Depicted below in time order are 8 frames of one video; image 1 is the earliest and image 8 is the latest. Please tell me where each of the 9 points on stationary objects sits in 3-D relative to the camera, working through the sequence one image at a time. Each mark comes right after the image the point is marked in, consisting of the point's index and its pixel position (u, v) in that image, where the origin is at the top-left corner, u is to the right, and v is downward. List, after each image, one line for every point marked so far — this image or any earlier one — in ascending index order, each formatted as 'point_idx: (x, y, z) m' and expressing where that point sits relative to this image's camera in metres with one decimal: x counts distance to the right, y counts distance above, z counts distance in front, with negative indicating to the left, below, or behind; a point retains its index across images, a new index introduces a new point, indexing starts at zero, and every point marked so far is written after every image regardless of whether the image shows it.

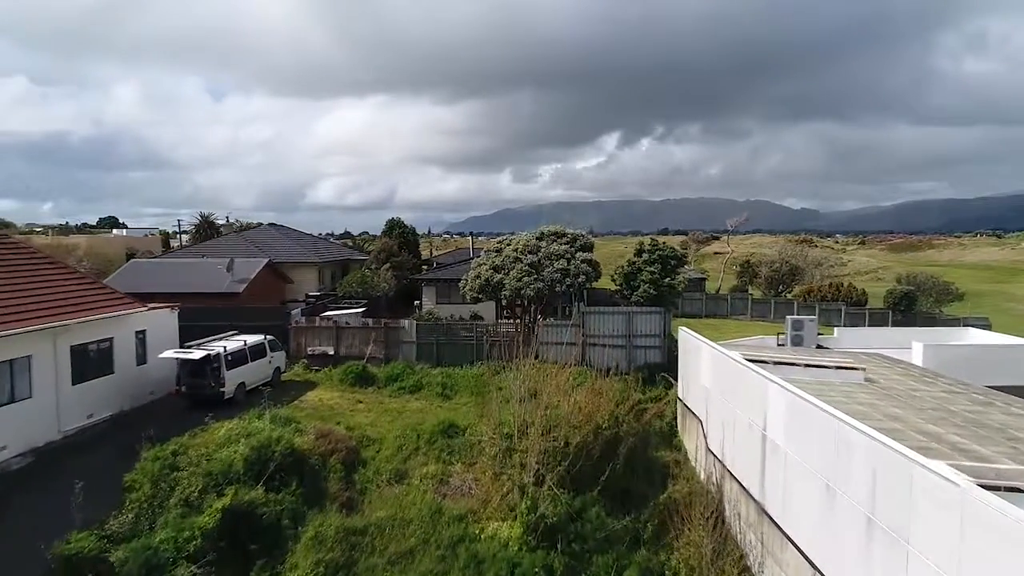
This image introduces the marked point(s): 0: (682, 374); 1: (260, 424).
0: (+4.9, -2.4, +19.8) m
1: (-5.6, -3.0, +15.3) m
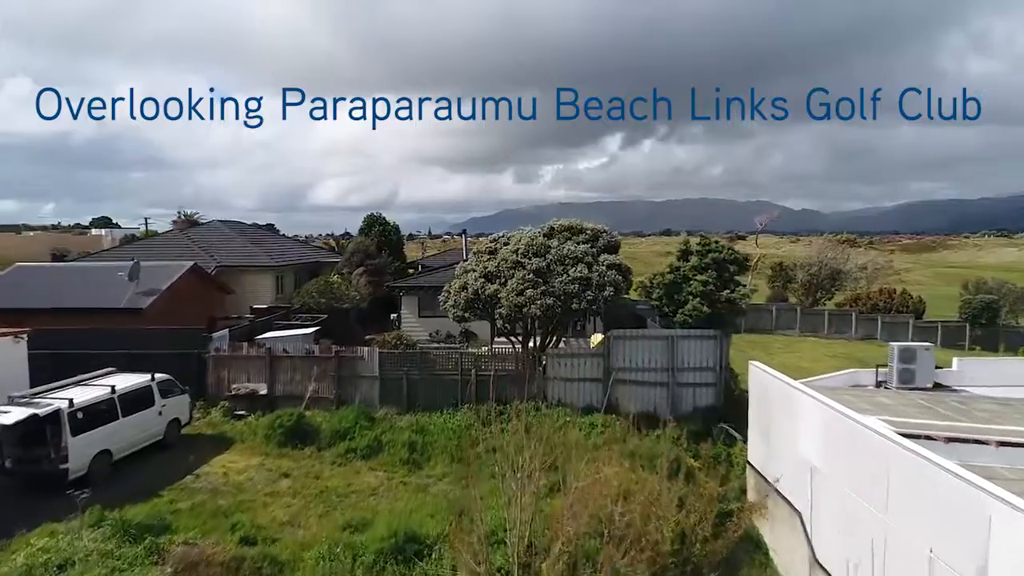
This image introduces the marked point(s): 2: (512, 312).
0: (+4.8, -2.8, +13.7) m
1: (-5.6, -3.4, +9.1) m
2: (0.0, -0.5, +15.3) m
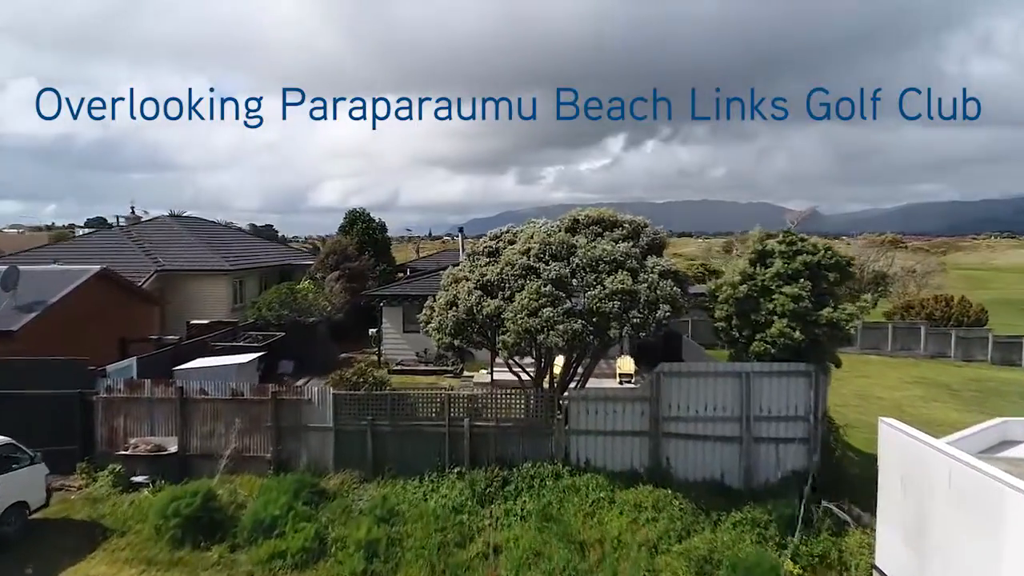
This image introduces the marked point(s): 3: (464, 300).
0: (+5.0, -3.0, +8.9) m
1: (-5.5, -3.6, +4.4) m
2: (+0.1, -0.8, +10.5) m
3: (-0.8, -0.2, +11.3) m
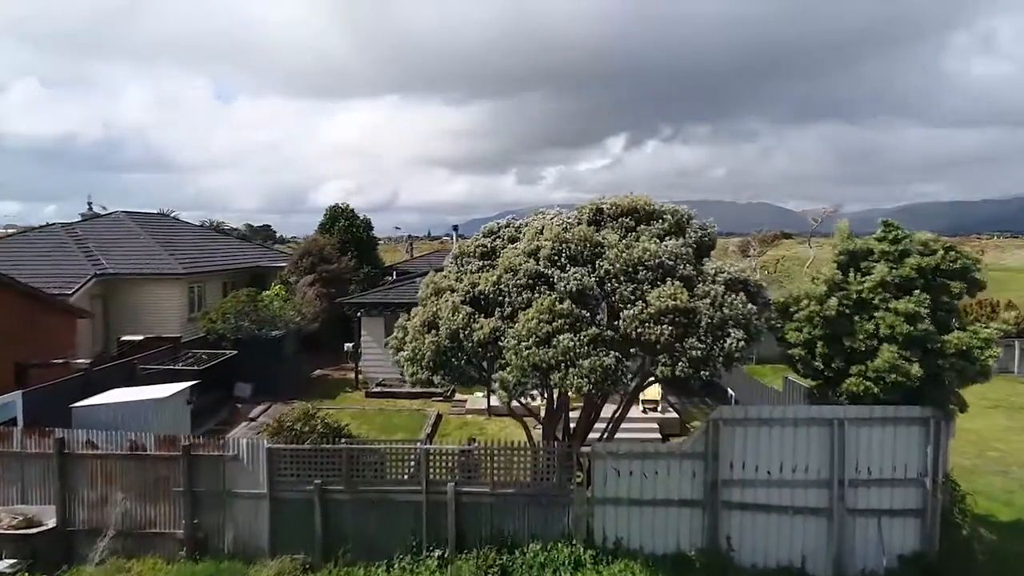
0: (+5.0, -3.2, +5.7) m
1: (-5.4, -3.8, +1.2) m
2: (+0.2, -1.0, +7.4) m
3: (-0.8, -0.4, +8.1) m
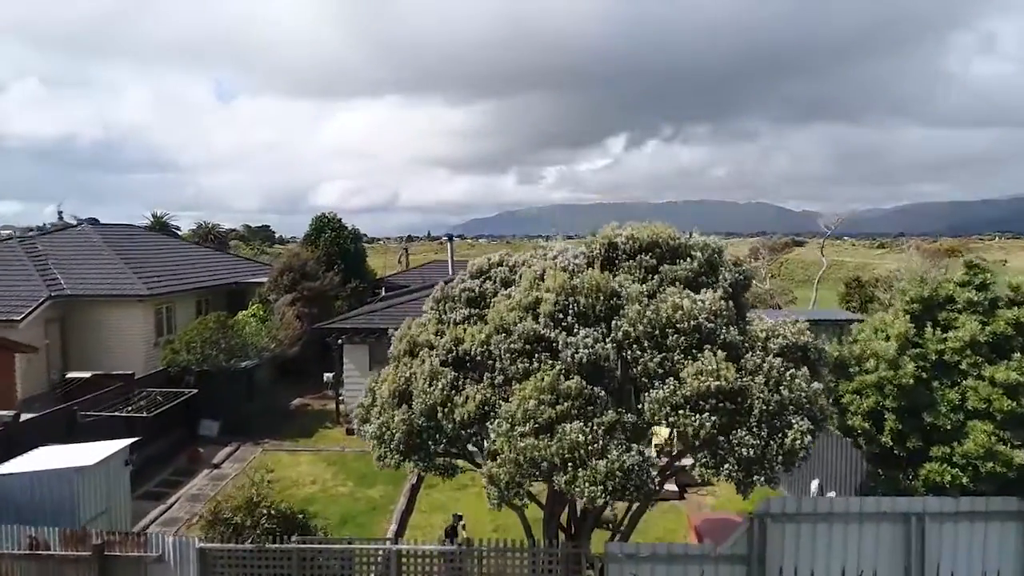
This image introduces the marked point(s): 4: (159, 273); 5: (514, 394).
0: (+4.9, -3.8, +4.0) m
1: (-5.5, -4.4, -0.5) m
2: (+0.1, -1.5, +5.6) m
3: (-0.8, -0.9, +6.4) m
4: (-9.9, +0.4, +19.6) m
5: (0.0, -0.9, +5.9) m
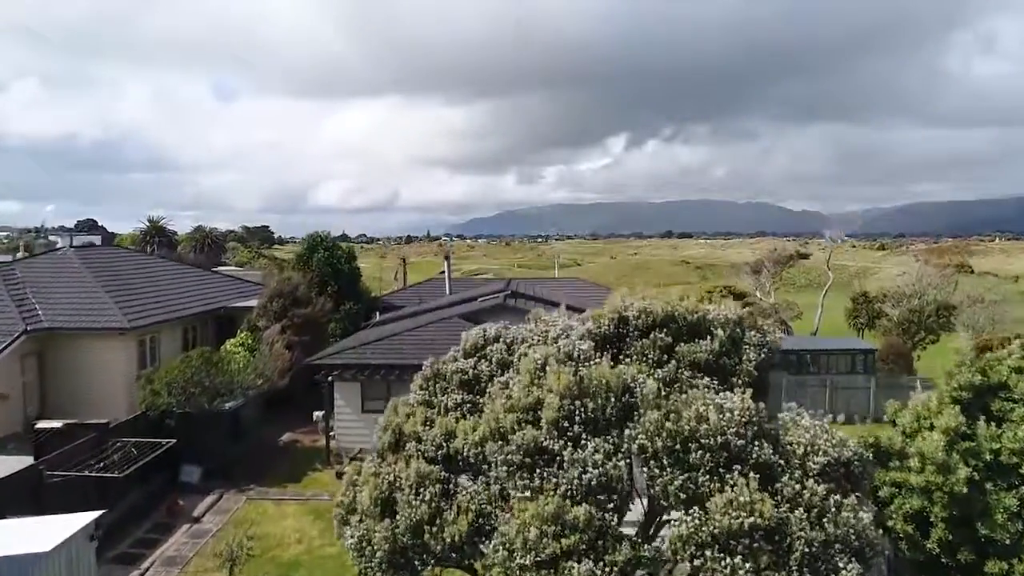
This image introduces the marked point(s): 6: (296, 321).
0: (+4.9, -4.6, +3.2) m
1: (-5.5, -5.2, -1.3) m
2: (+0.1, -2.3, +4.8) m
3: (-0.8, -1.7, +5.6) m
4: (-9.9, -0.4, +18.8) m
5: (0.0, -1.7, +5.1) m
6: (-6.1, -0.9, +19.8) m
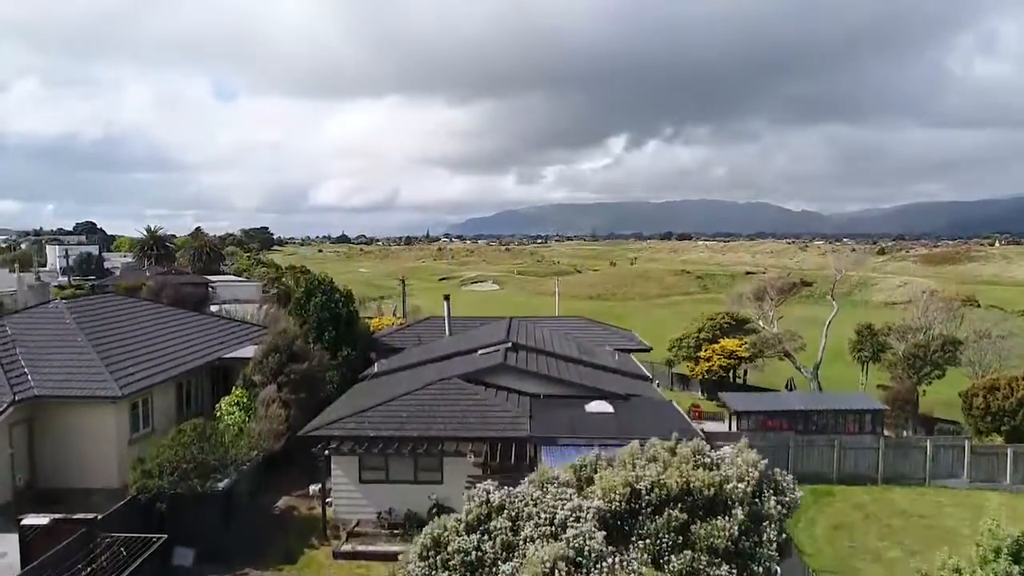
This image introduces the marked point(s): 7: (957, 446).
0: (+5.0, -6.1, +2.8) m
1: (-5.5, -6.7, -1.7) m
2: (+0.1, -3.9, +4.4) m
3: (-0.8, -3.3, +5.2) m
4: (-9.9, -1.9, +18.4) m
5: (+0.1, -3.2, +4.7) m
6: (-6.1, -2.5, +19.4) m
7: (+11.9, -4.2, +18.7) m
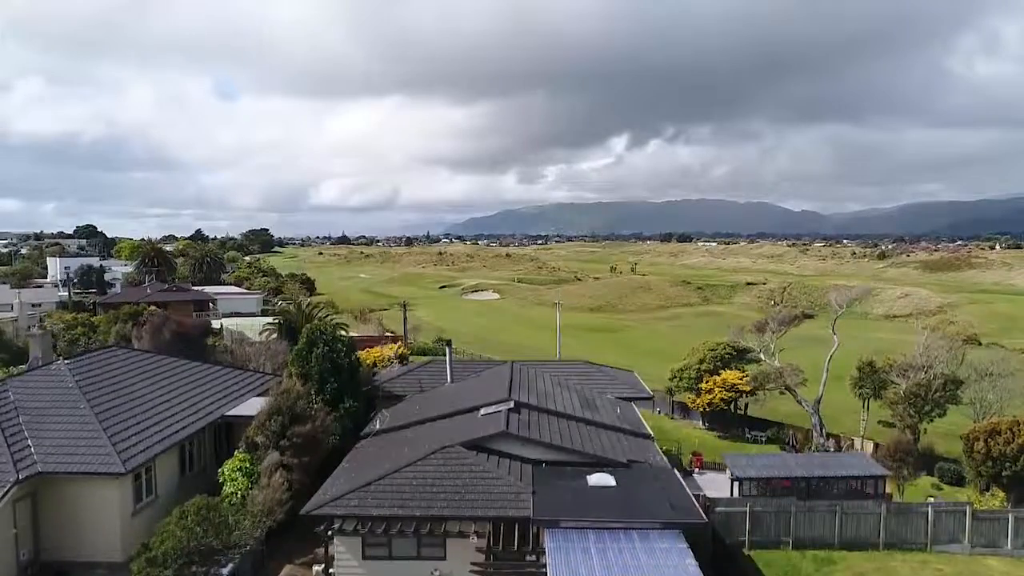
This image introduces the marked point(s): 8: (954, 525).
0: (+5.0, -7.9, +2.8) m
1: (-5.4, -8.5, -1.7) m
2: (+0.2, -5.6, +4.5) m
3: (-0.7, -5.1, +5.2) m
4: (-9.8, -3.7, +18.4) m
5: (+0.1, -5.0, +4.7) m
6: (-6.0, -4.2, +19.4) m
7: (+12.0, -6.0, +18.7) m
8: (+11.9, -6.4, +18.8) m
